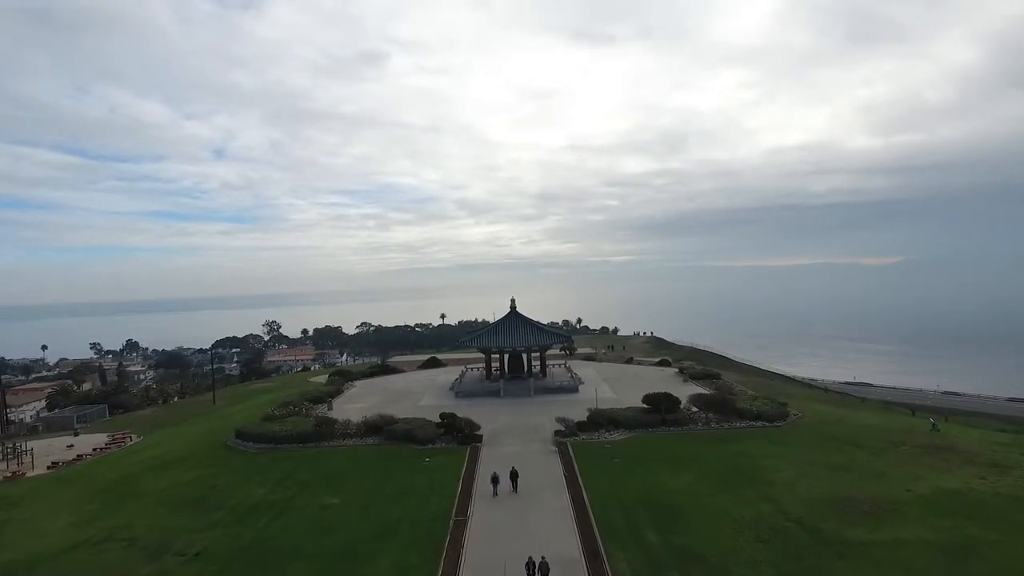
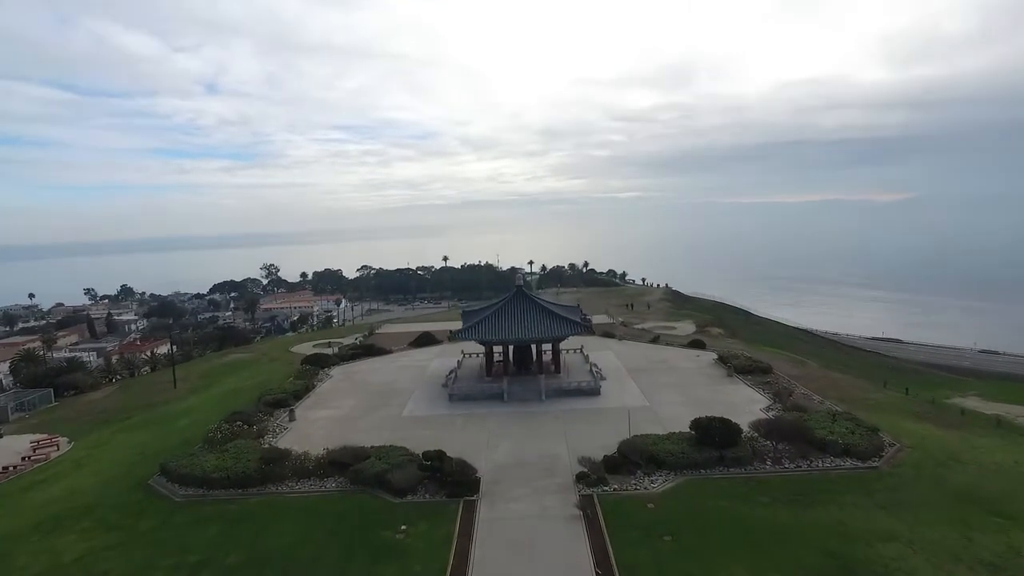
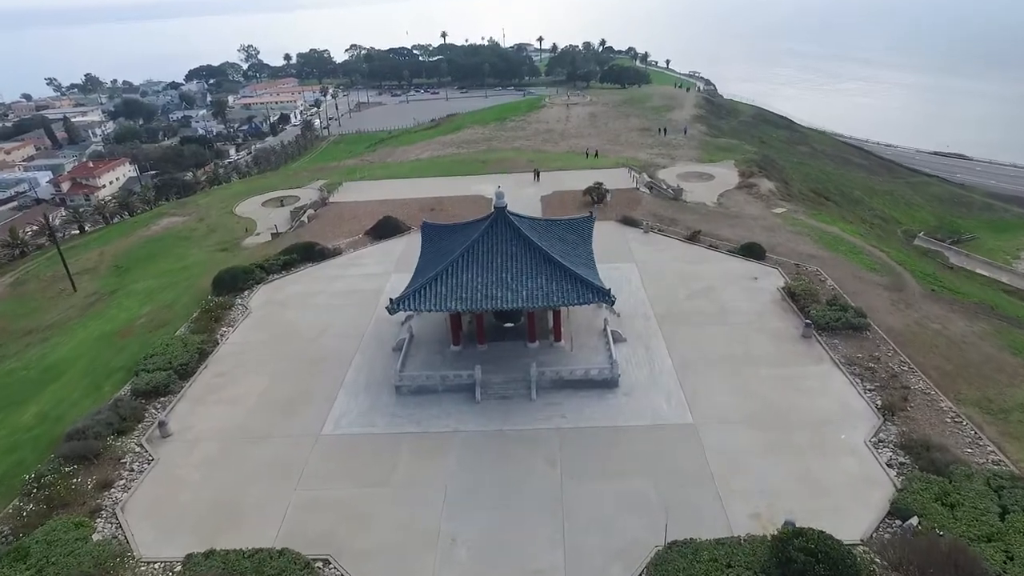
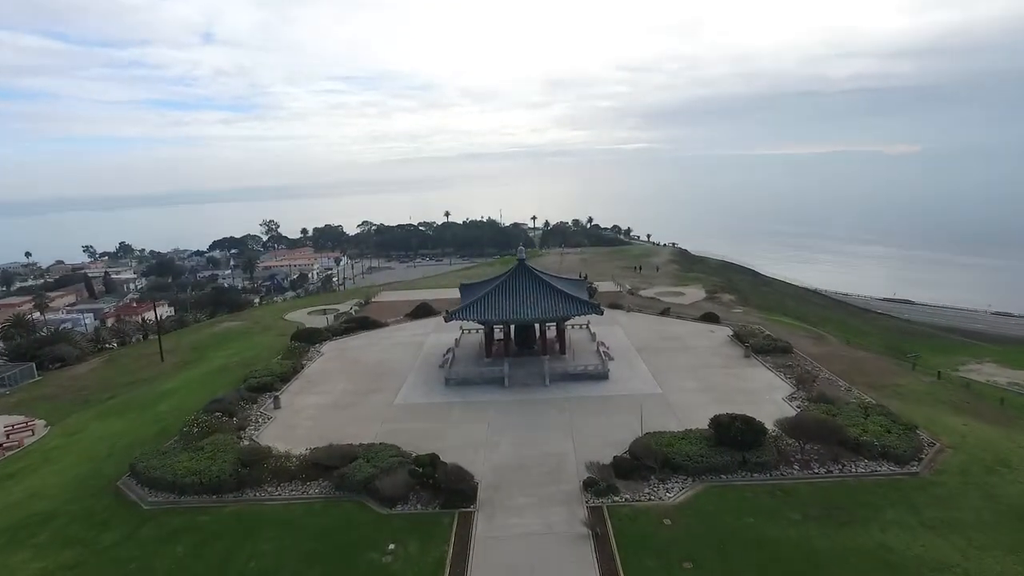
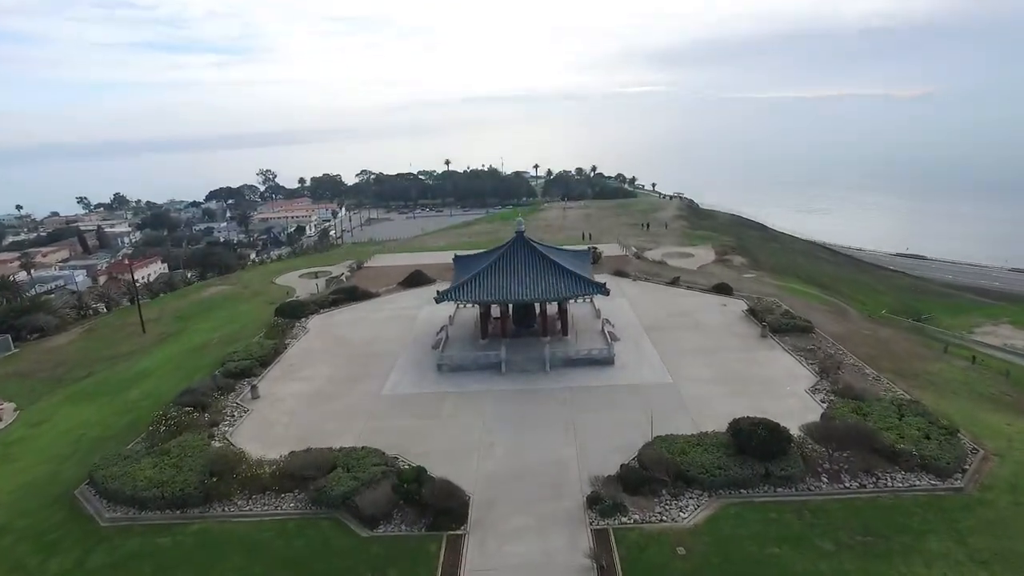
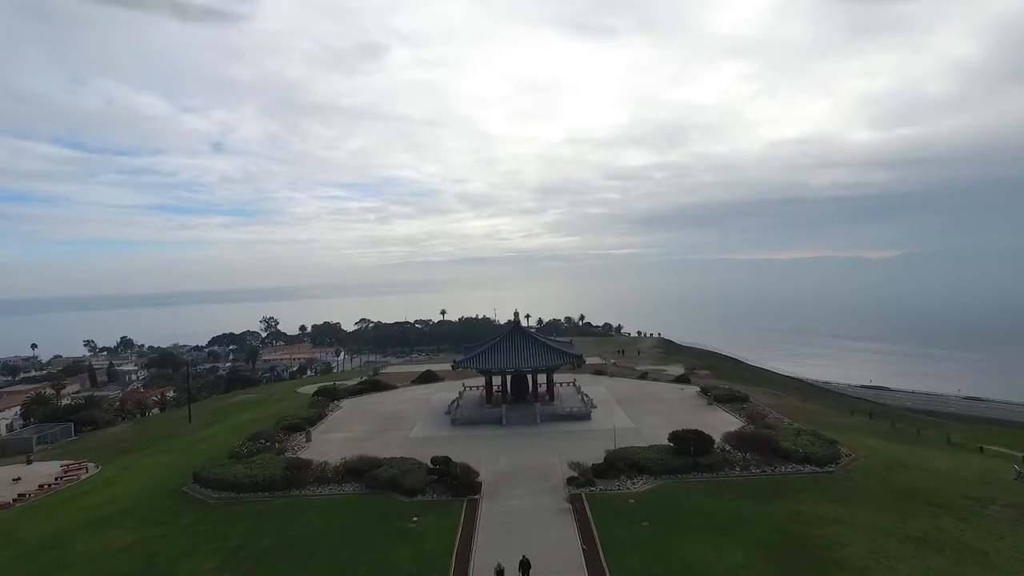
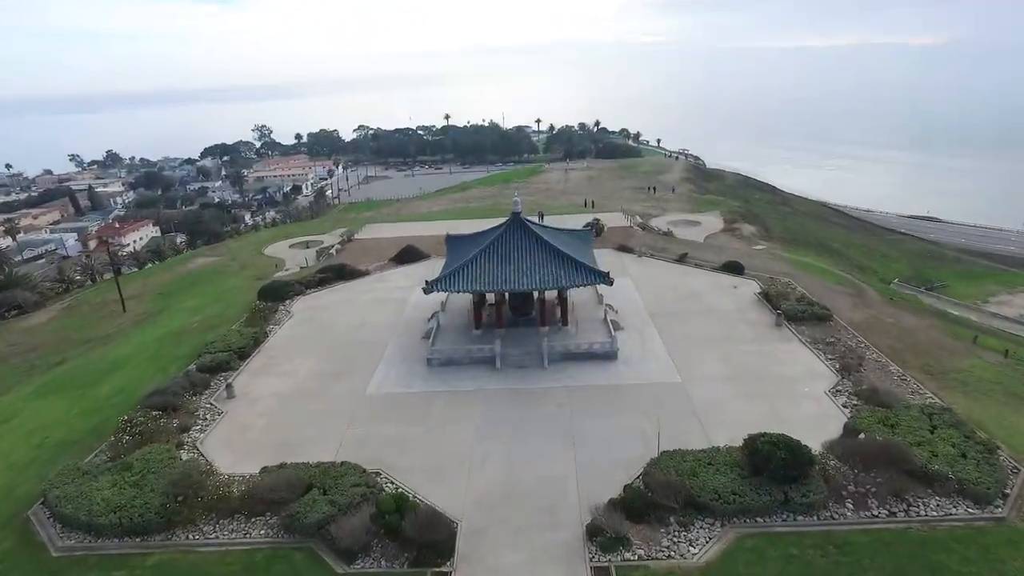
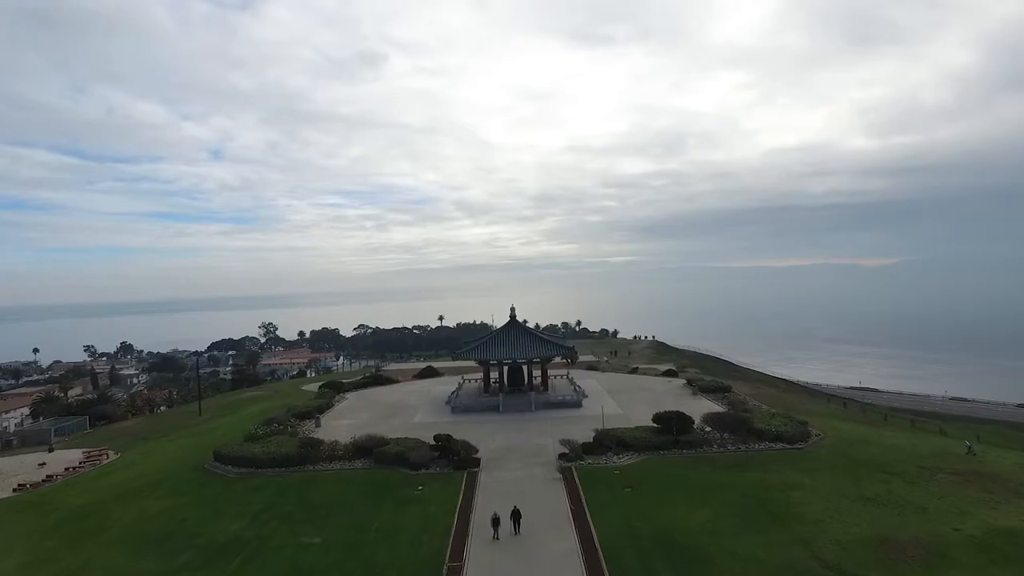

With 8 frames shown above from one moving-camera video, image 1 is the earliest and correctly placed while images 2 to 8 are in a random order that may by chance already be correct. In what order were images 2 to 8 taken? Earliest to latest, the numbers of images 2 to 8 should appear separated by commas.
8, 6, 2, 4, 5, 7, 3
